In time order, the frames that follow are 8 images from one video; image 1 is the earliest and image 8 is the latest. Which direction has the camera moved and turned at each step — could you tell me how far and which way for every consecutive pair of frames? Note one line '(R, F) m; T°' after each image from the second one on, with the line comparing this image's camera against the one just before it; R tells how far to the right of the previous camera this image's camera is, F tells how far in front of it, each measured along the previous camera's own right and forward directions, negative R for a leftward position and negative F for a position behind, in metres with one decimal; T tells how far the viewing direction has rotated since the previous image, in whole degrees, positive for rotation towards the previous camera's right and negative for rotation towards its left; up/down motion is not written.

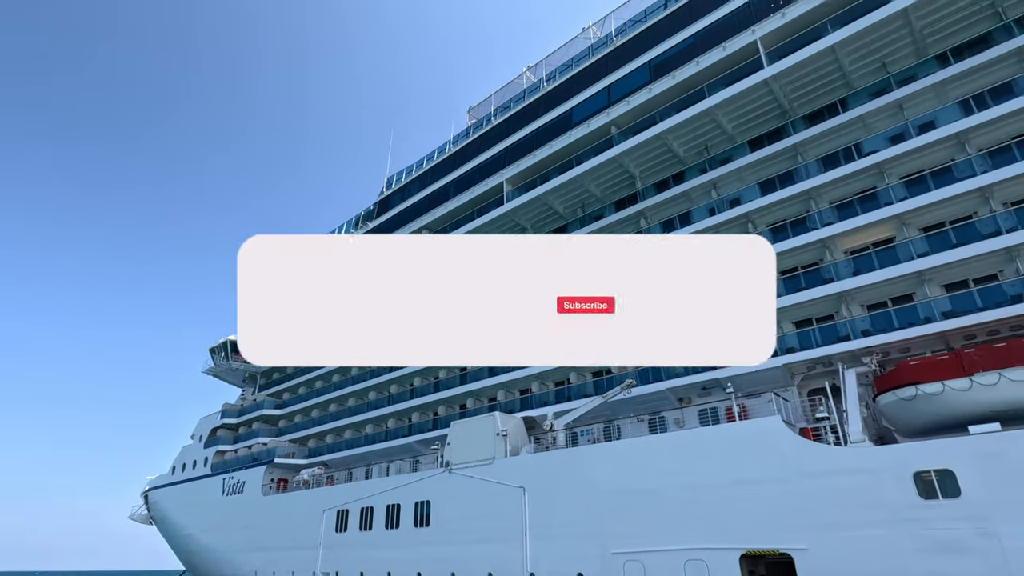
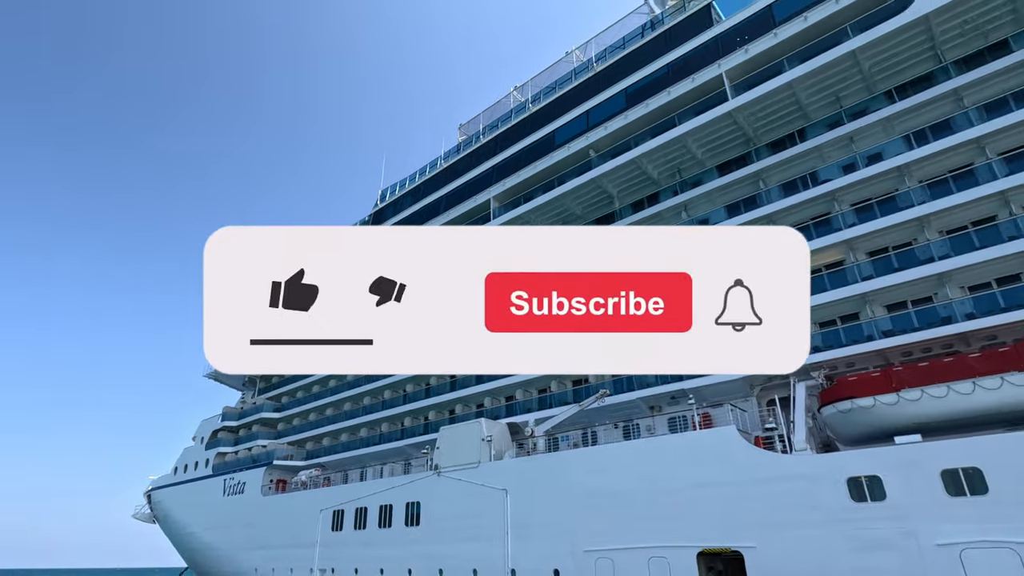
(+0.3, -0.8) m; 0°
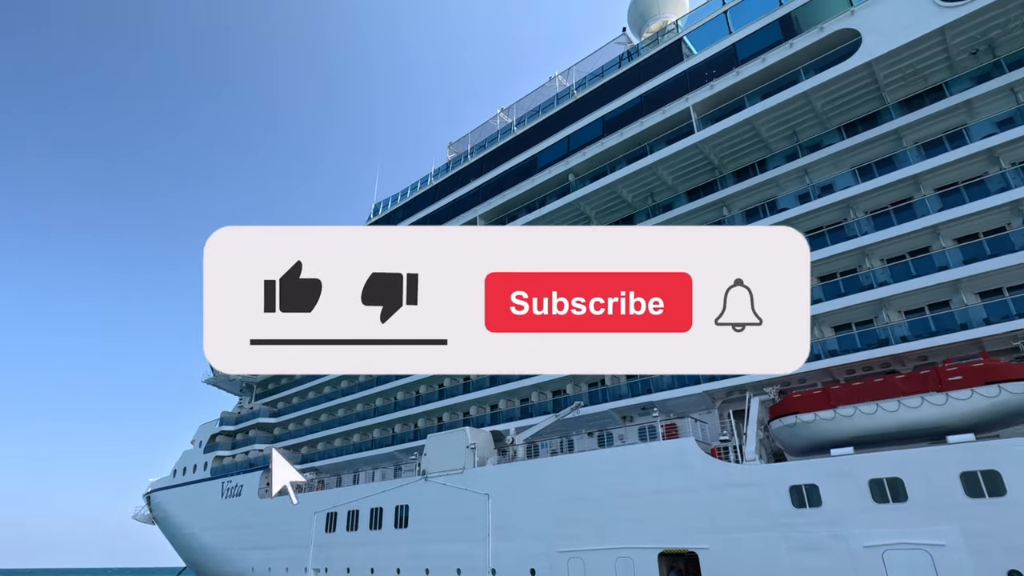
(+0.4, -0.9) m; 0°
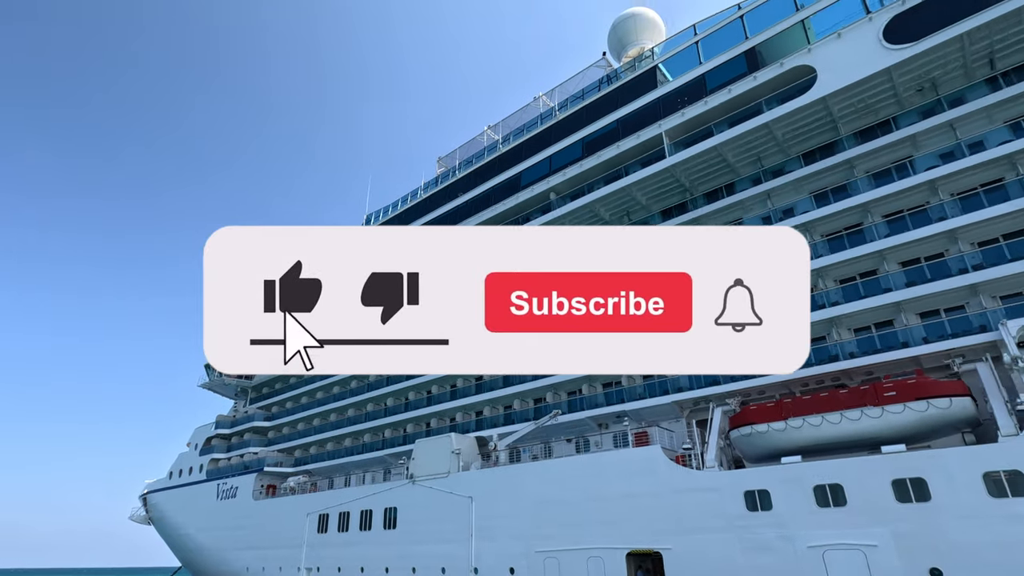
(+0.3, -0.8) m; +1°
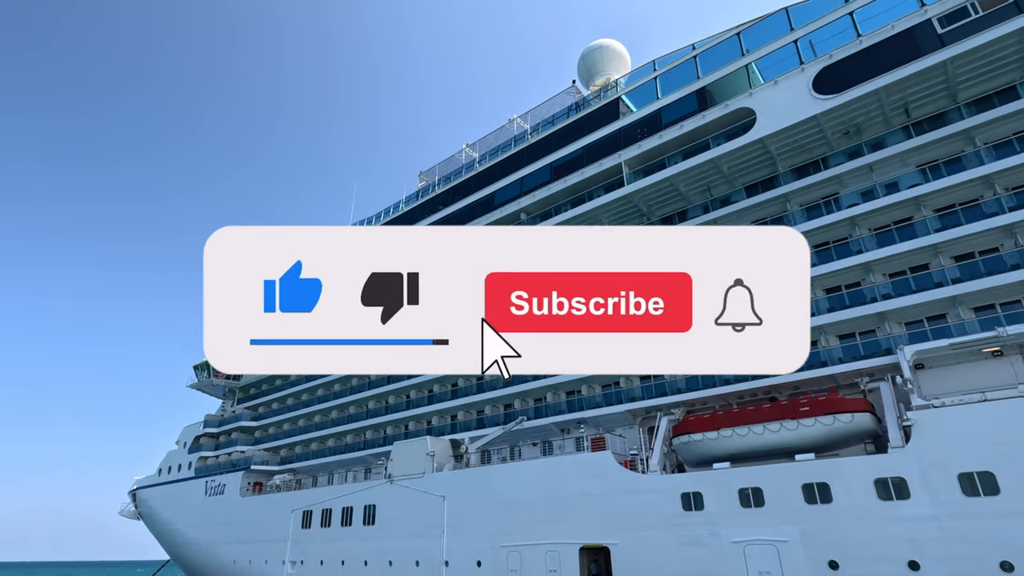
(+0.5, -1.2) m; +1°
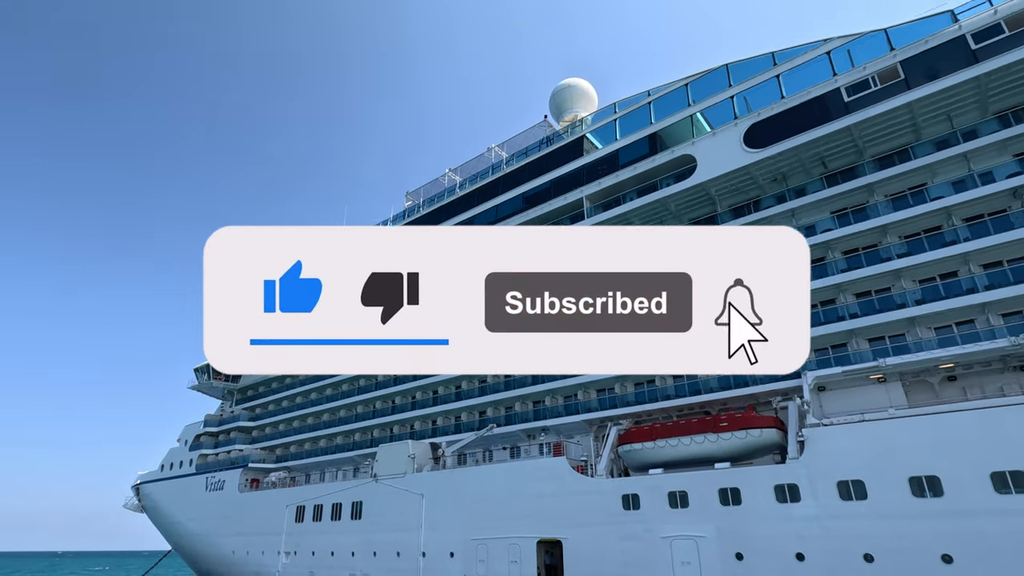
(+0.7, -1.7) m; 0°
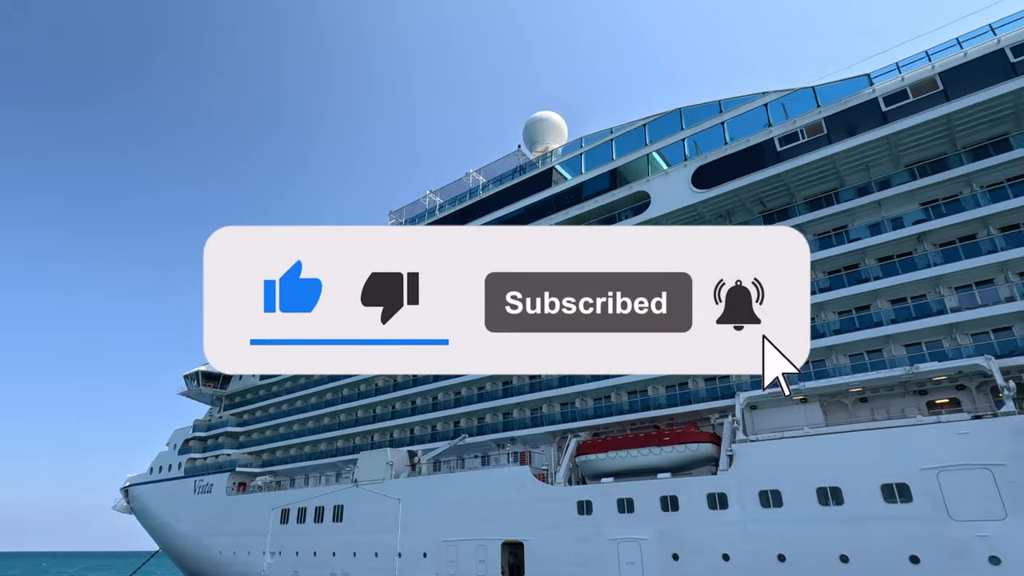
(+0.6, -1.4) m; +1°
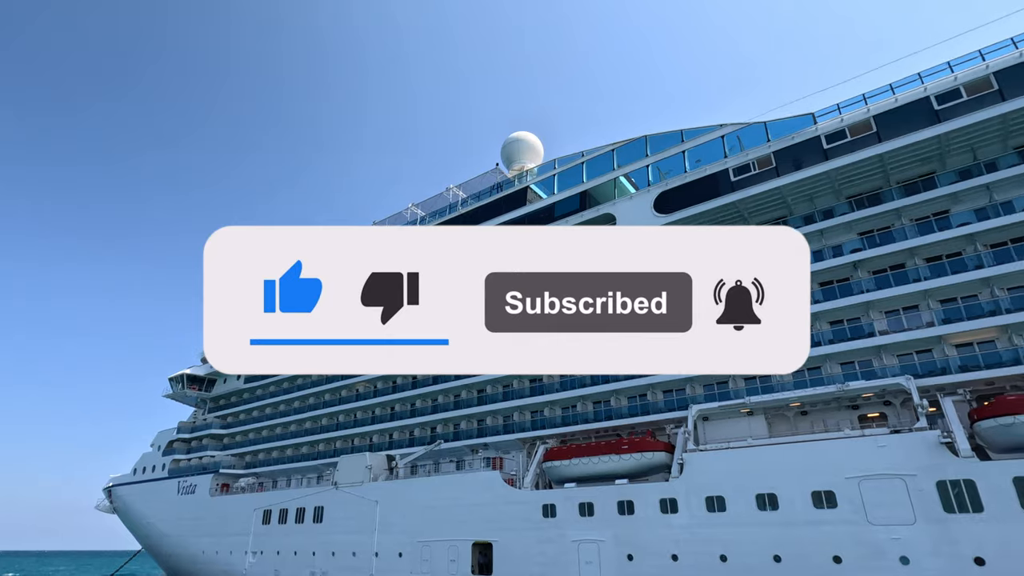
(+0.4, -1.0) m; +1°
